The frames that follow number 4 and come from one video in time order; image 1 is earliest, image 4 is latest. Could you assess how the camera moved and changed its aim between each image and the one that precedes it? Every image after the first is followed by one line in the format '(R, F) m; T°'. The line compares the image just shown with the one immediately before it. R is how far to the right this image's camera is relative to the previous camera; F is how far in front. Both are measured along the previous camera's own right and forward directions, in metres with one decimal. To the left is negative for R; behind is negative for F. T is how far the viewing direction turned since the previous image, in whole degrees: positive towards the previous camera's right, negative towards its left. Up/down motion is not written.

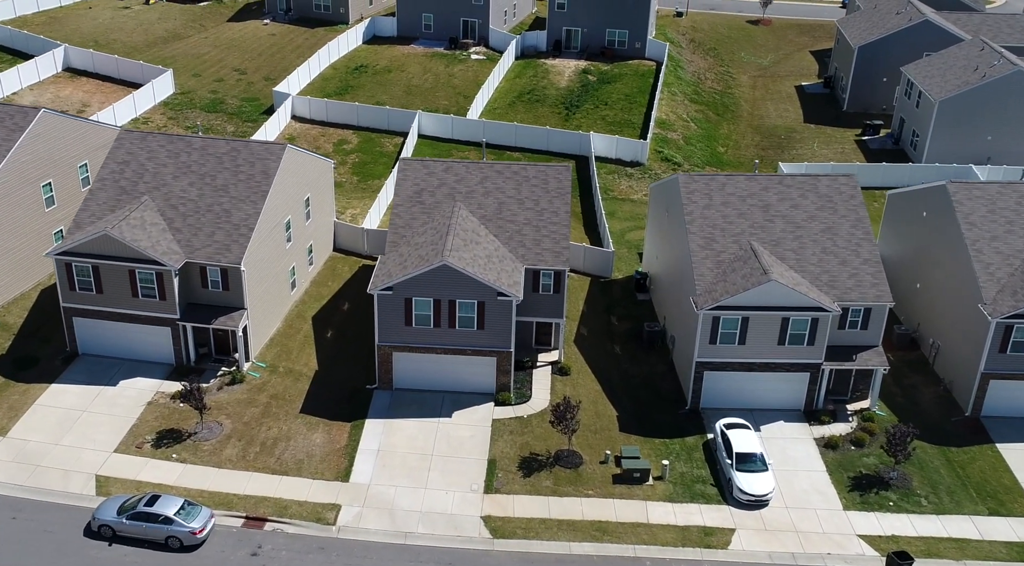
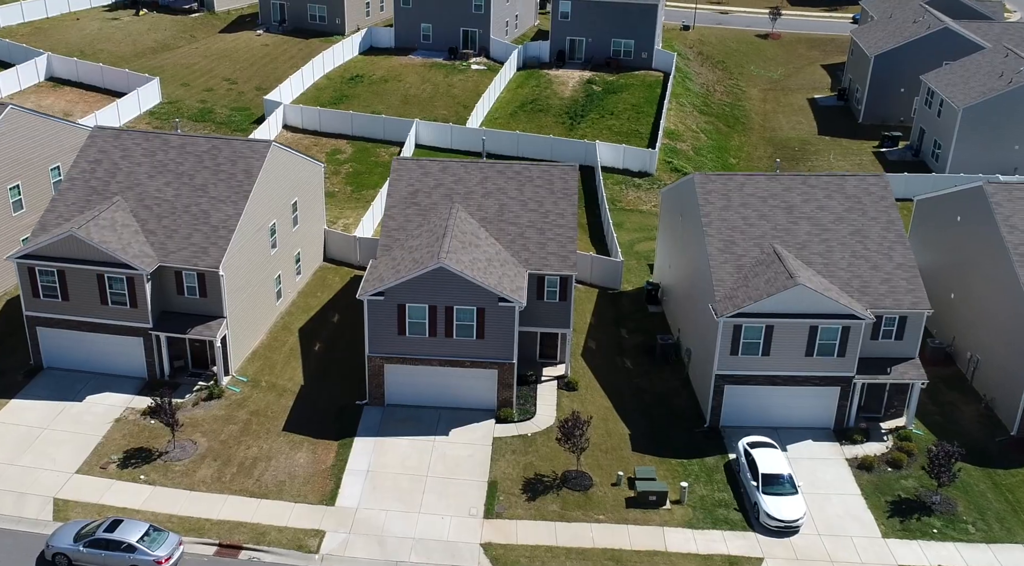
(-0.1, +3.0) m; 0°
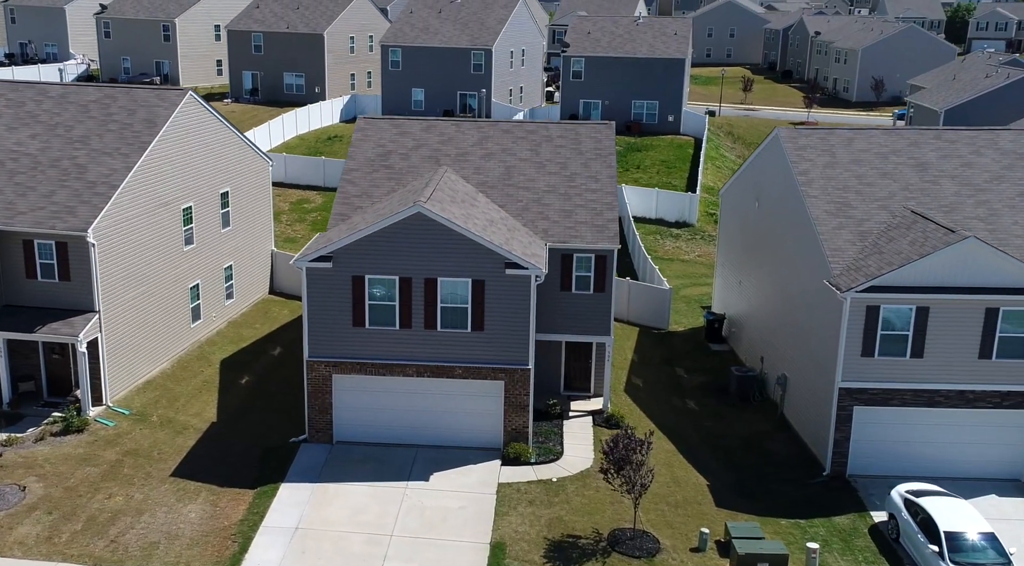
(-0.4, +11.6) m; 0°
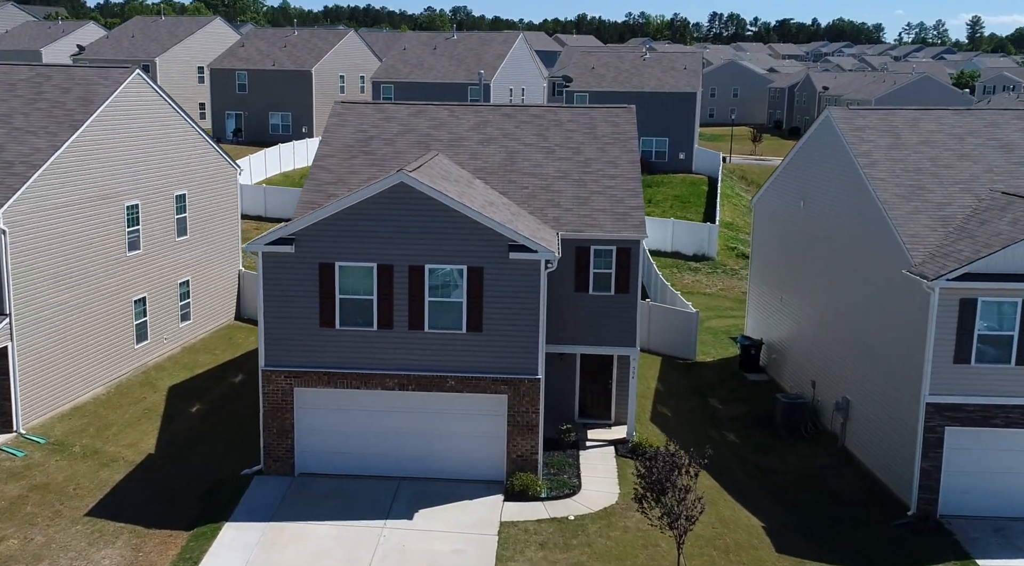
(-0.1, +4.2) m; 0°
